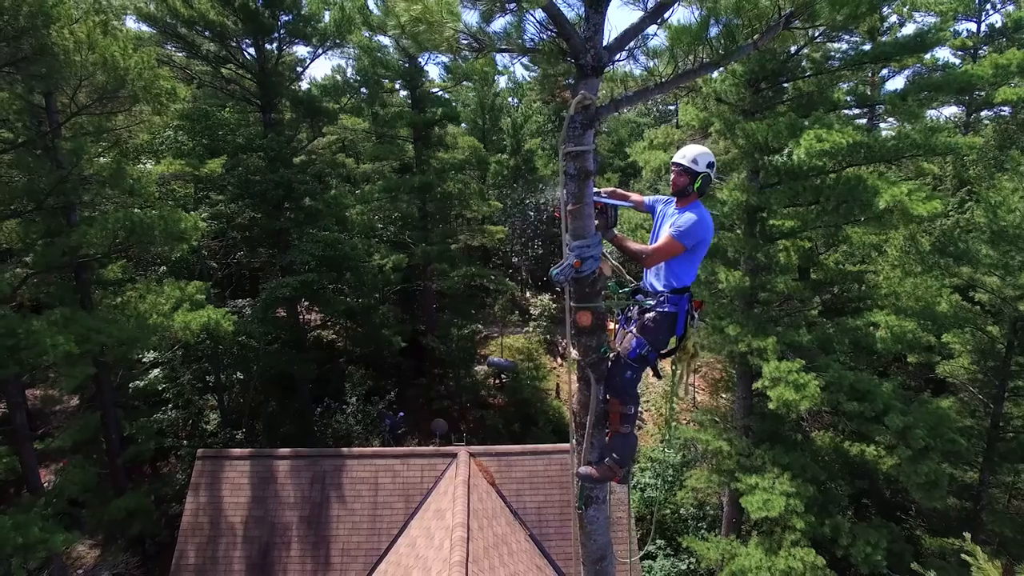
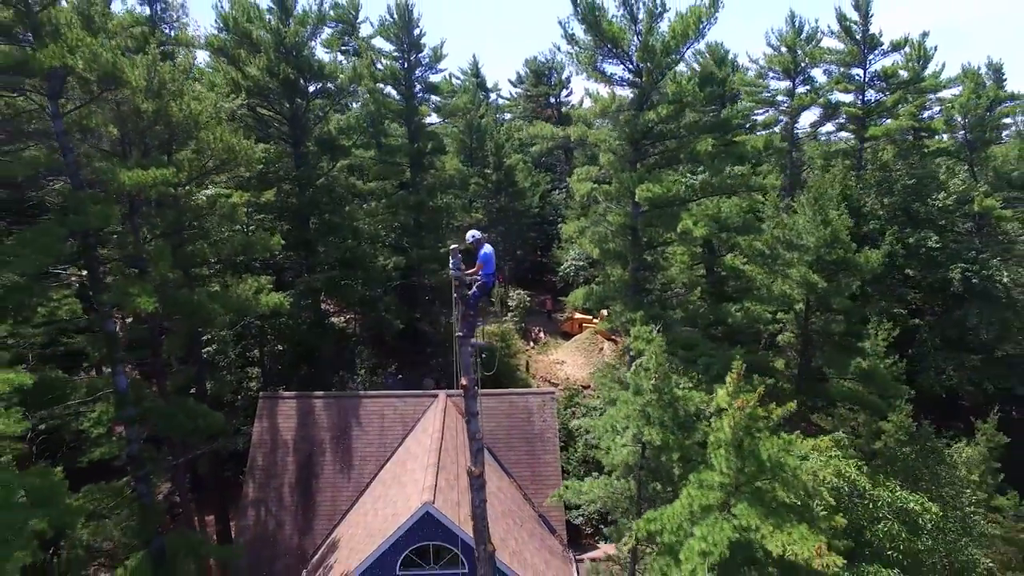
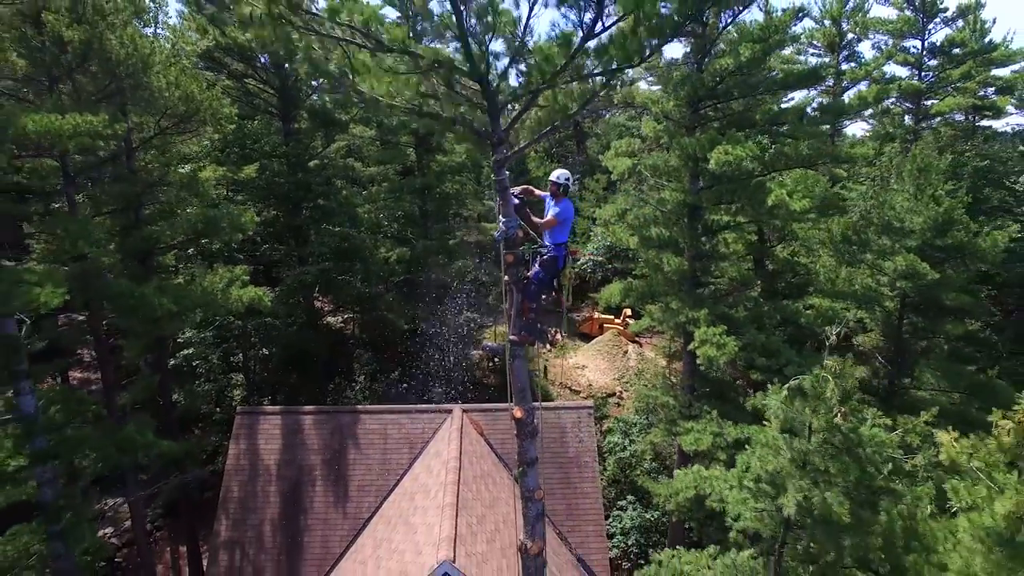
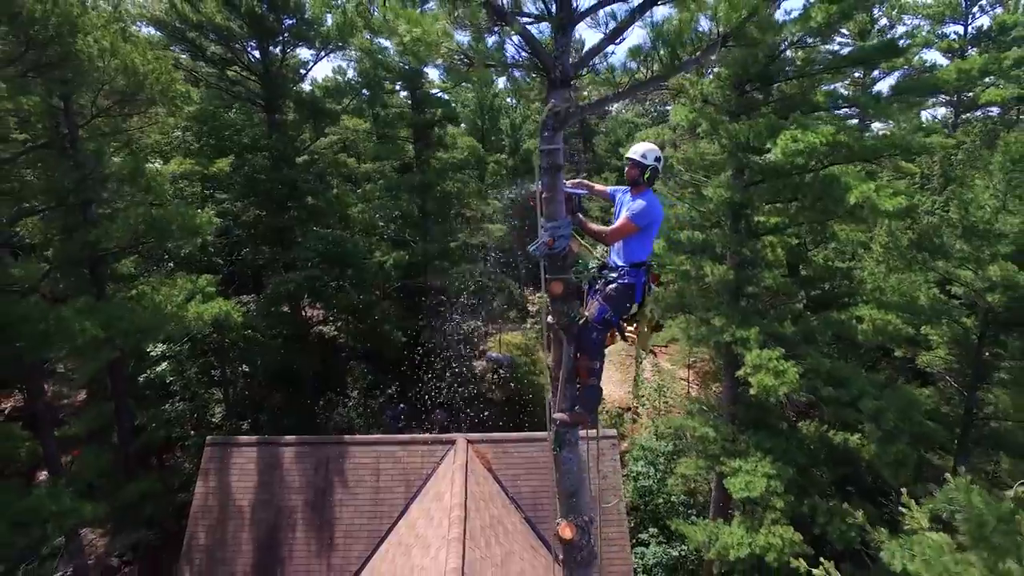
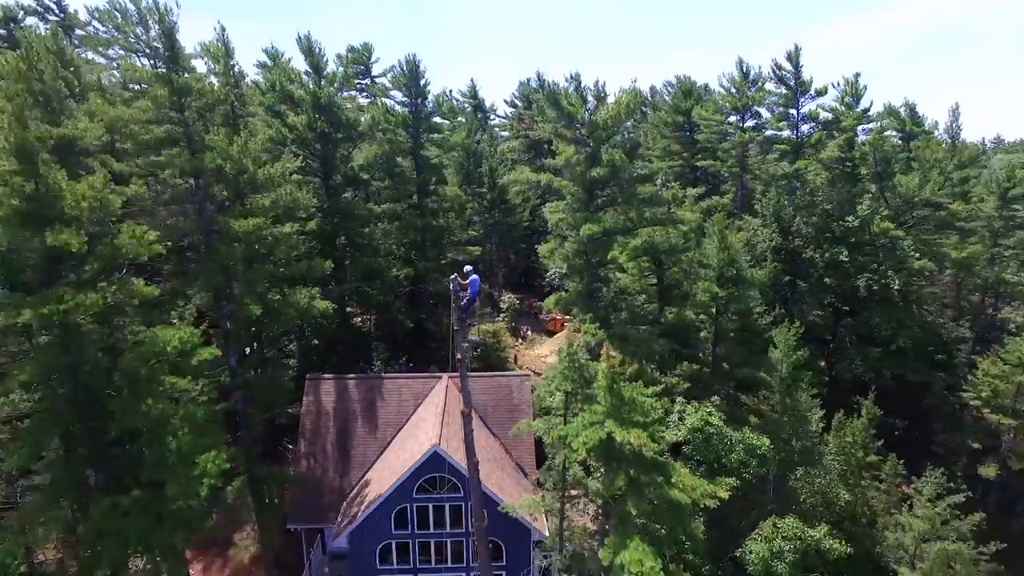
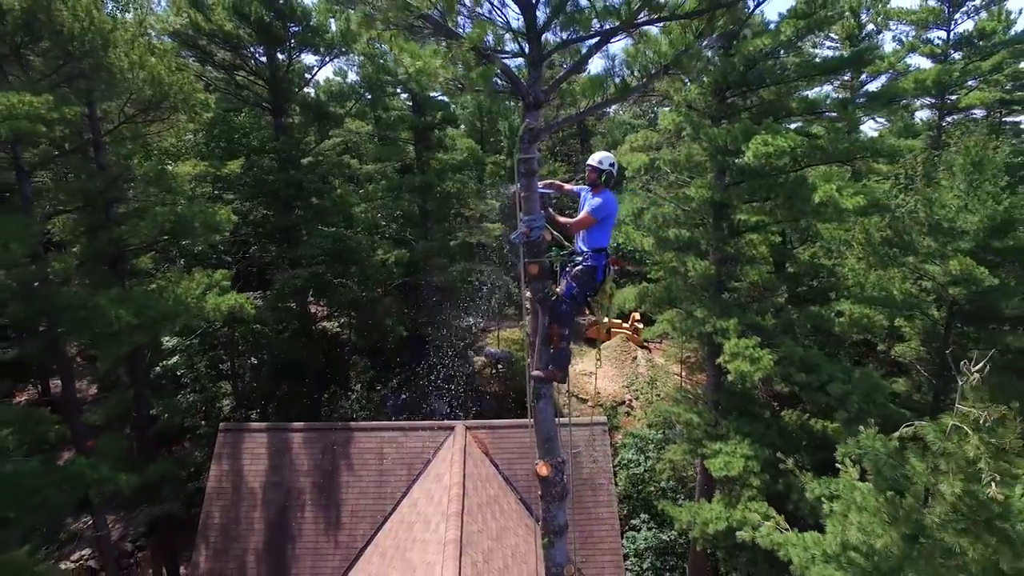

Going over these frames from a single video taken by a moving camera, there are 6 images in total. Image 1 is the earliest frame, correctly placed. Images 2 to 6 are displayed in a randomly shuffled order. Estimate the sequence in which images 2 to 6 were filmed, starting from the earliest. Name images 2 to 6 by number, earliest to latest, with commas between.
4, 6, 3, 2, 5
